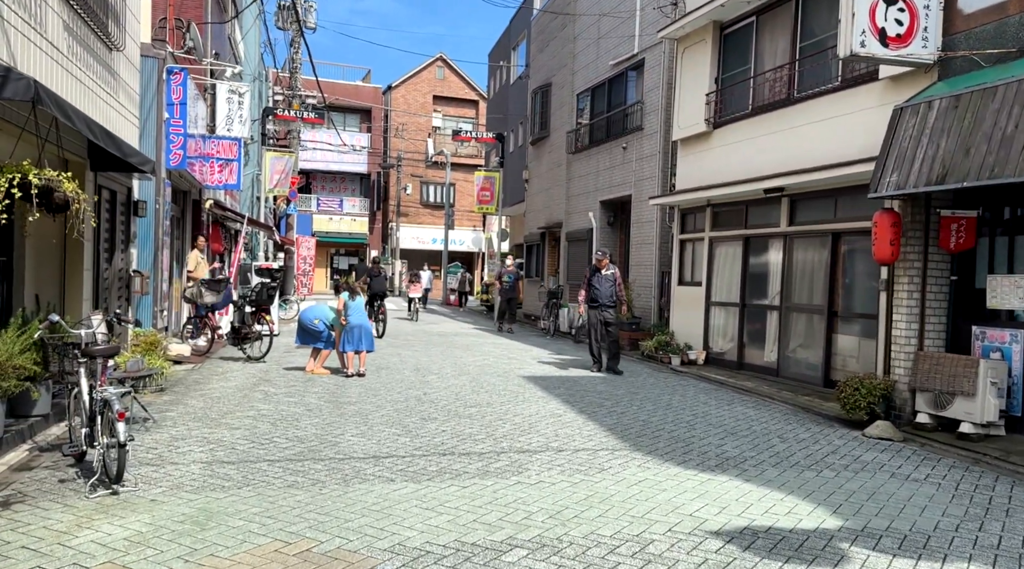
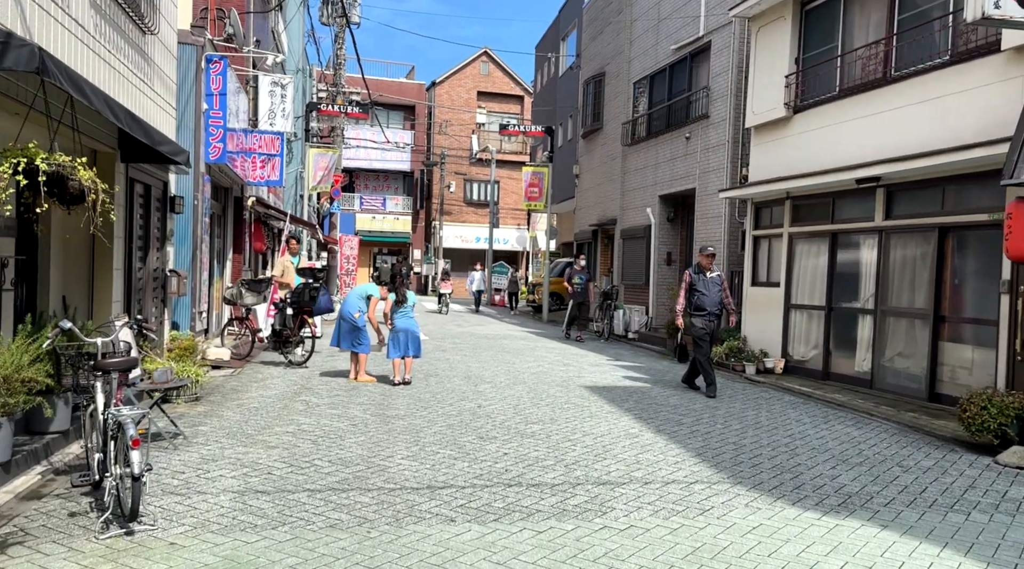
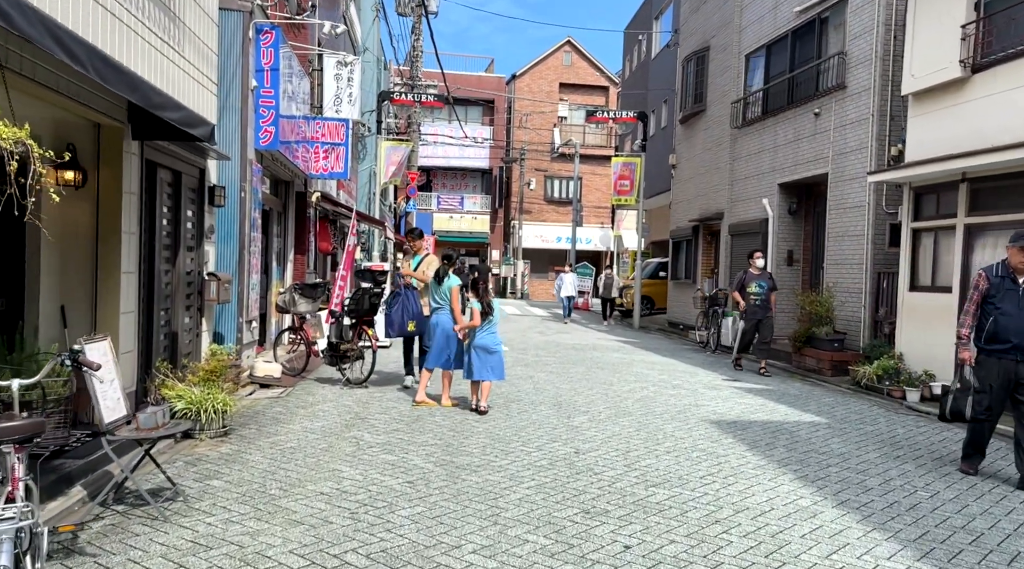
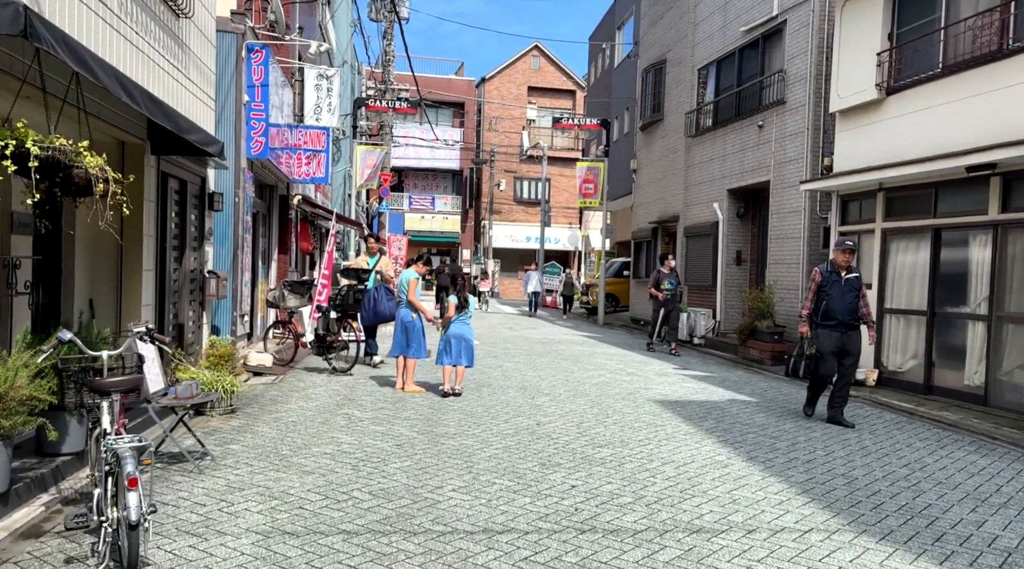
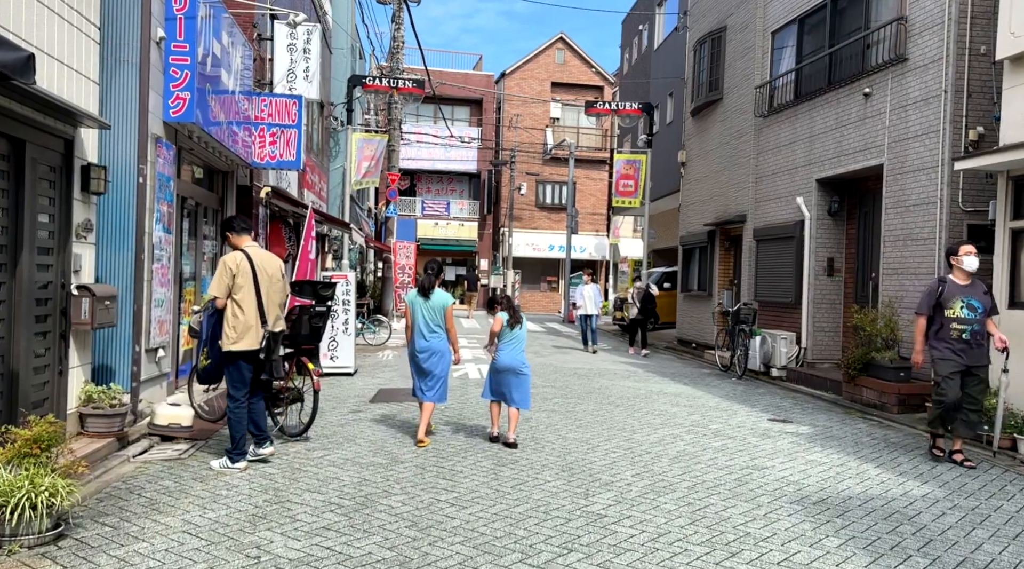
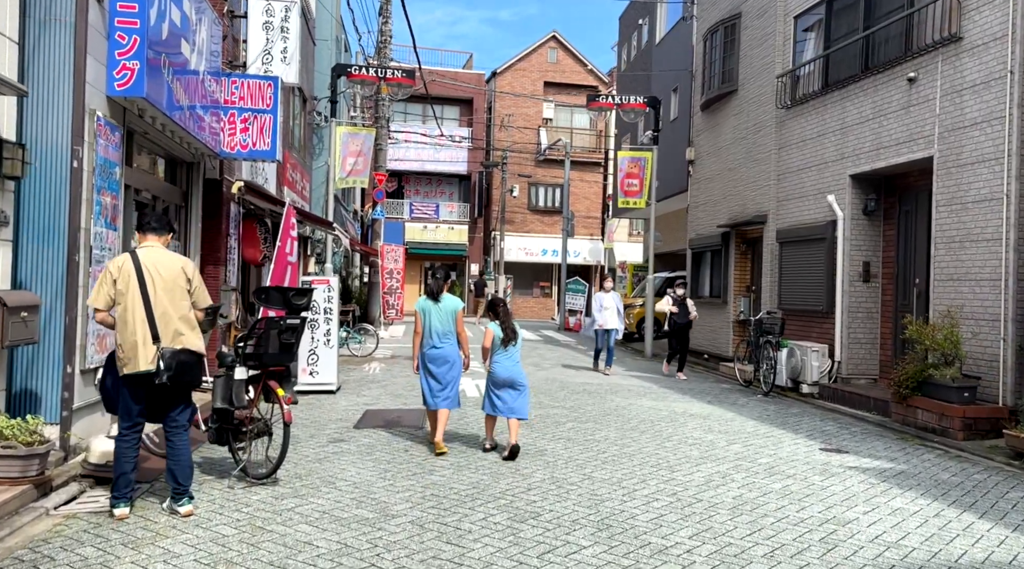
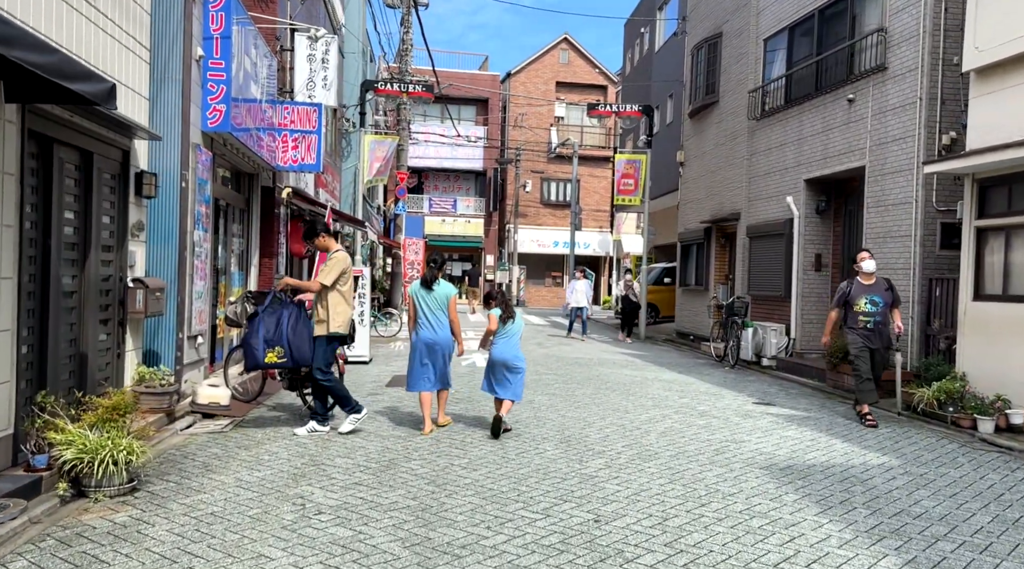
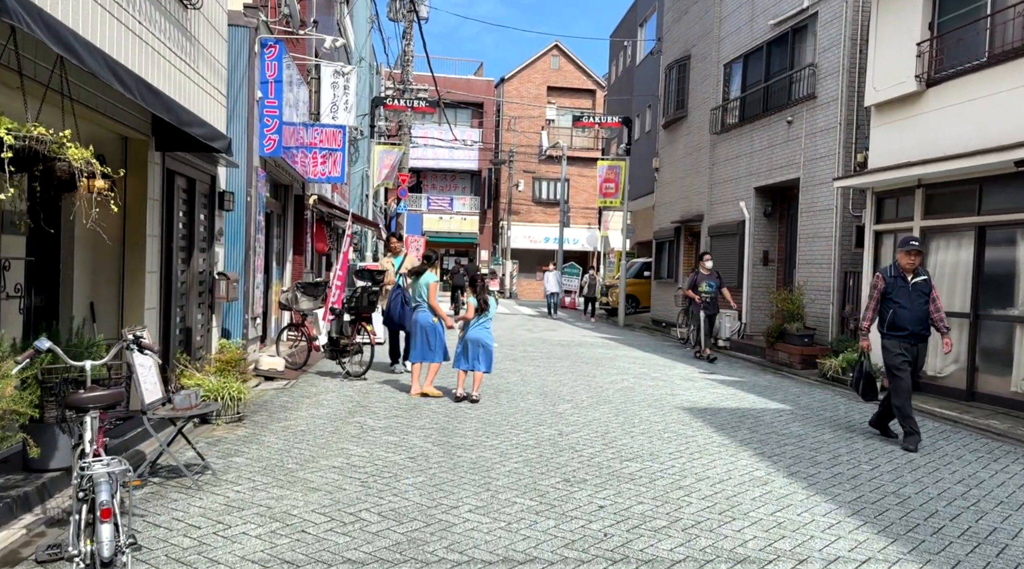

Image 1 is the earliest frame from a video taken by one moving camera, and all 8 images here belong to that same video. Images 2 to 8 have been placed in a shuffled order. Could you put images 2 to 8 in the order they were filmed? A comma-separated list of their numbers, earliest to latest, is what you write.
2, 4, 8, 3, 7, 5, 6
